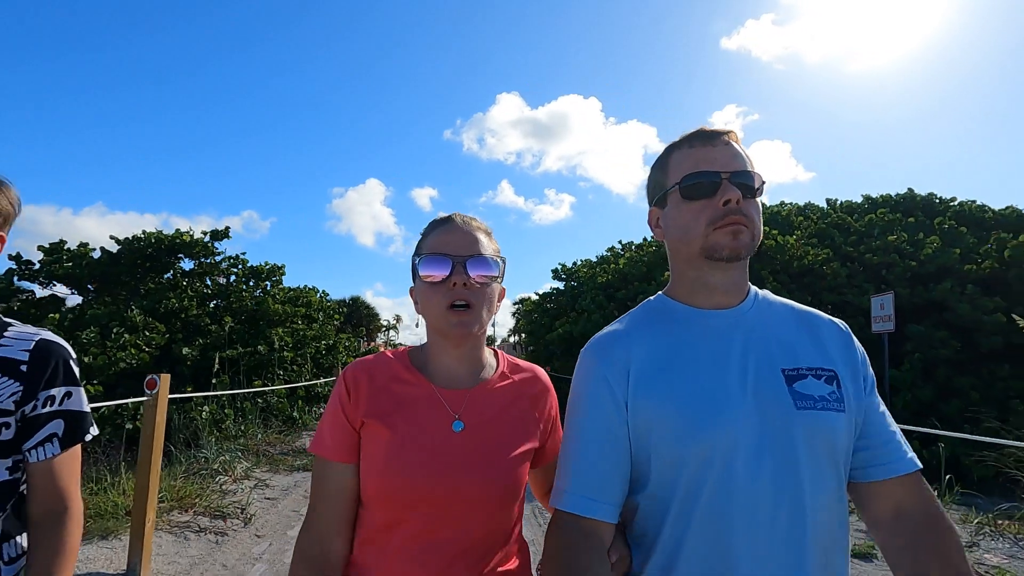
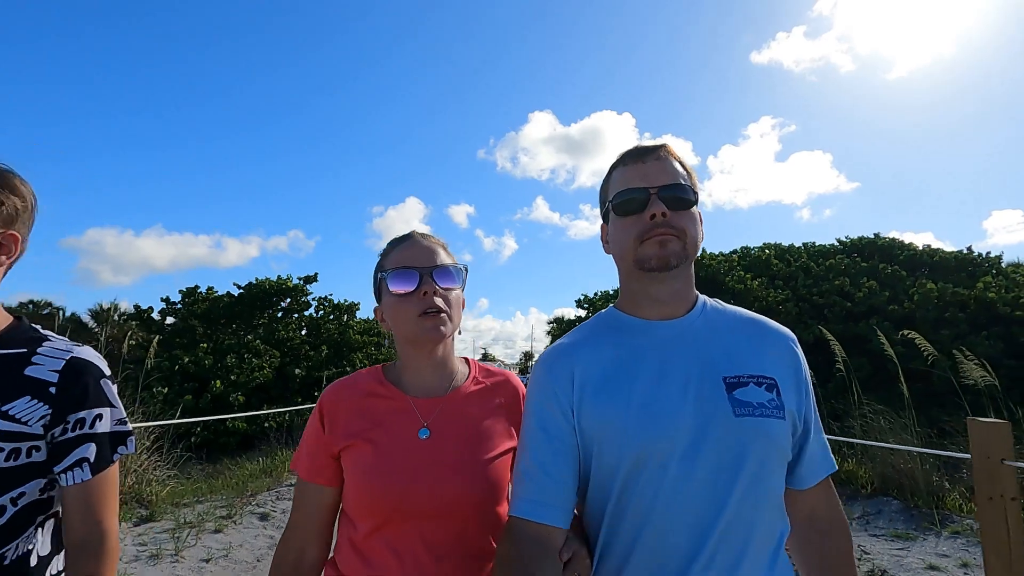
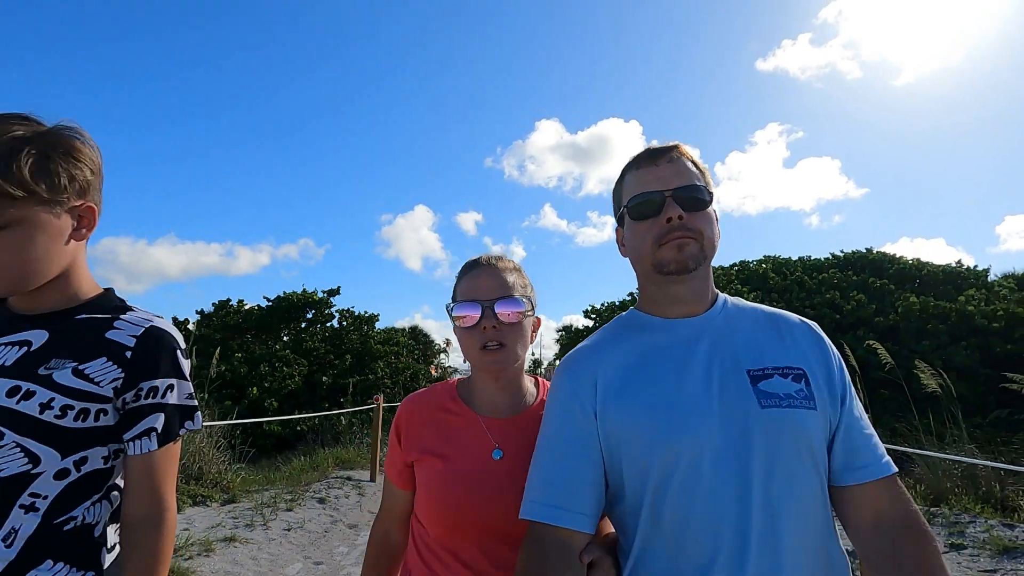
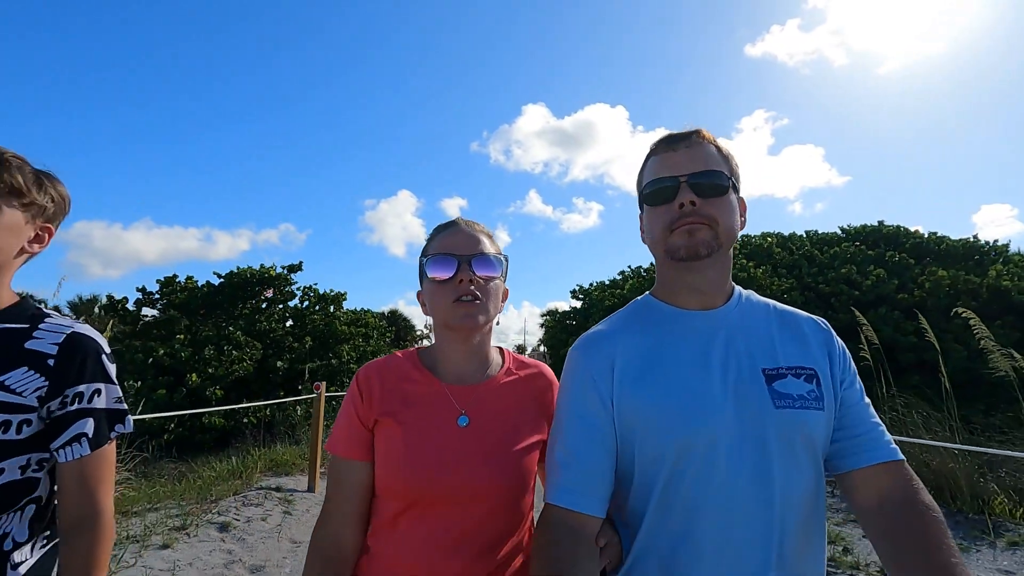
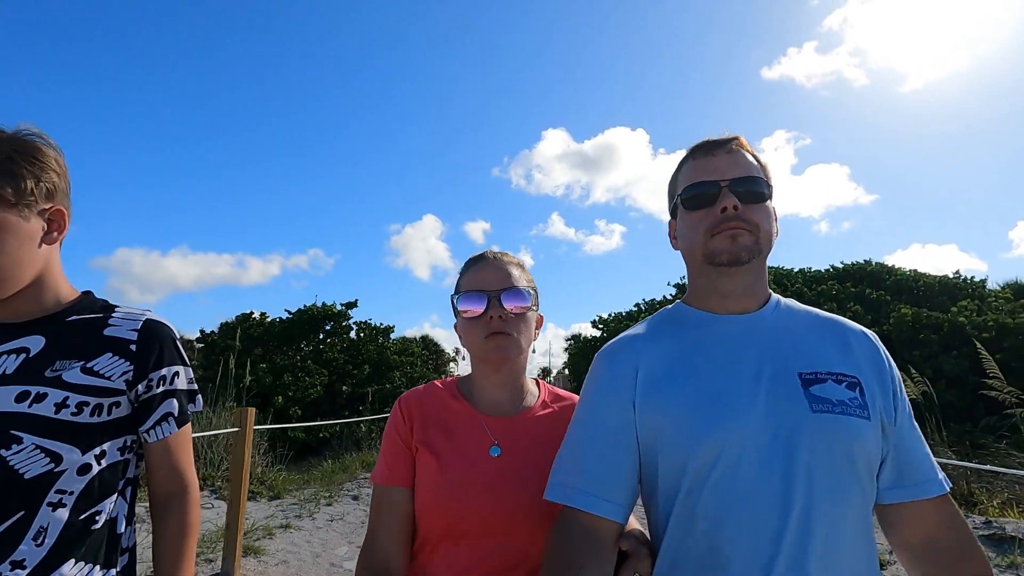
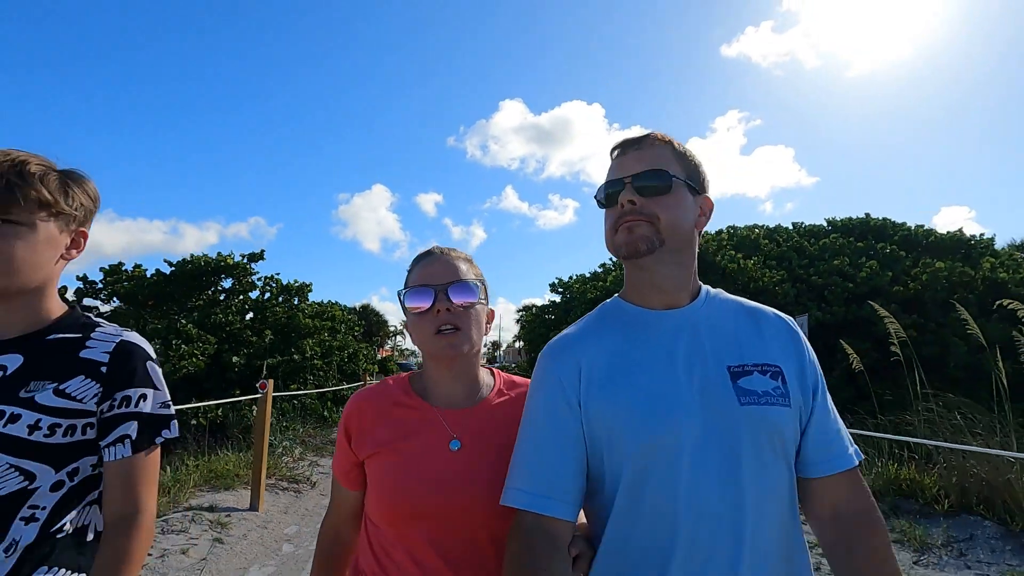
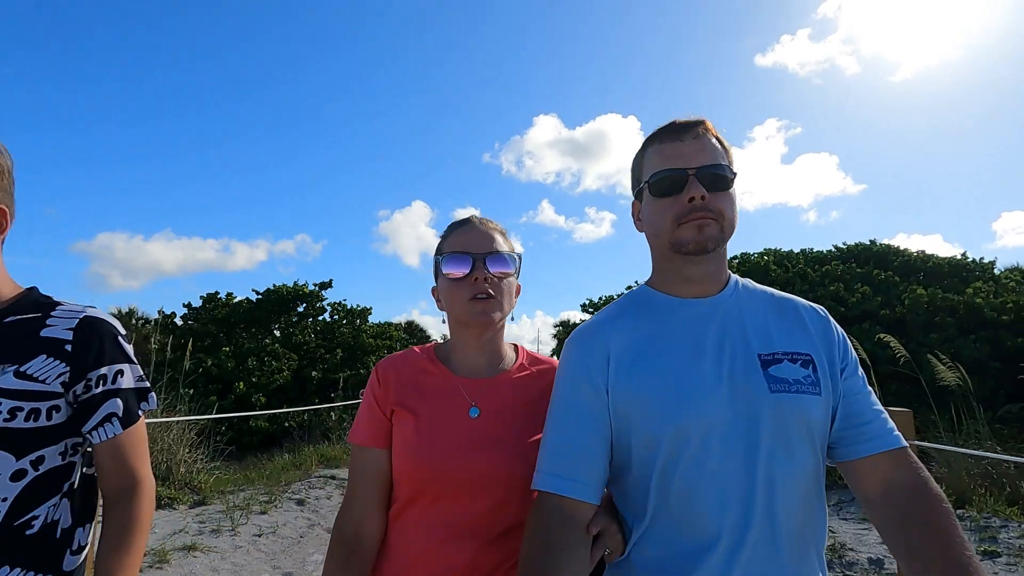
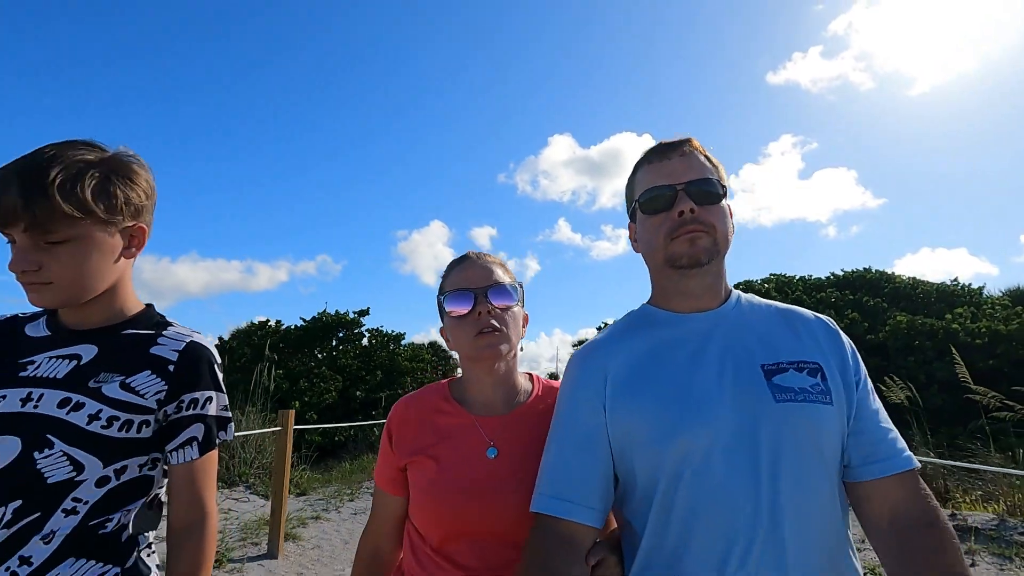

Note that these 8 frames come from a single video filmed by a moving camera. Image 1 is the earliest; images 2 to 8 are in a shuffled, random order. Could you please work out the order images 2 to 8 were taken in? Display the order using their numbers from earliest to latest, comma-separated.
6, 4, 2, 7, 3, 5, 8
